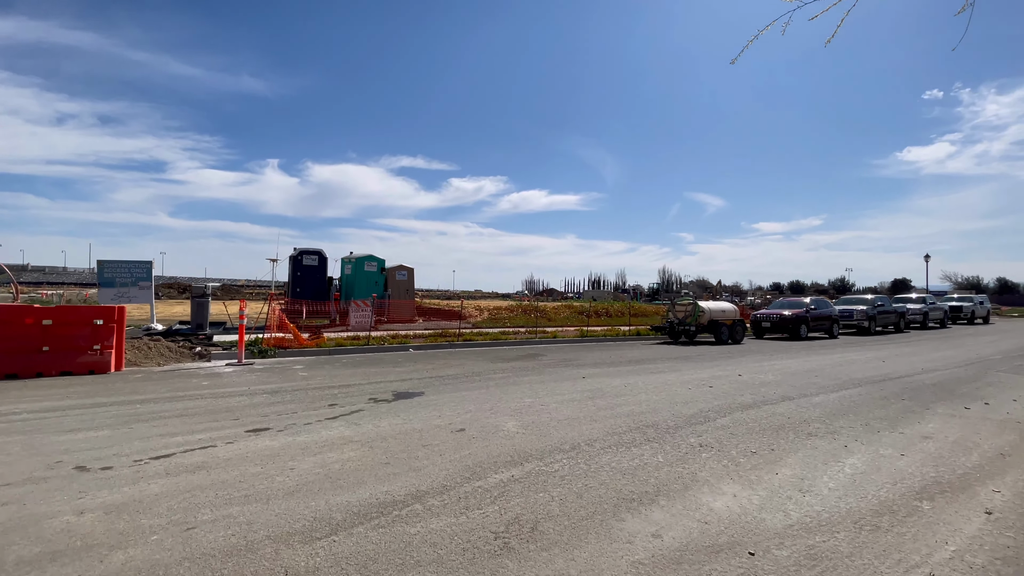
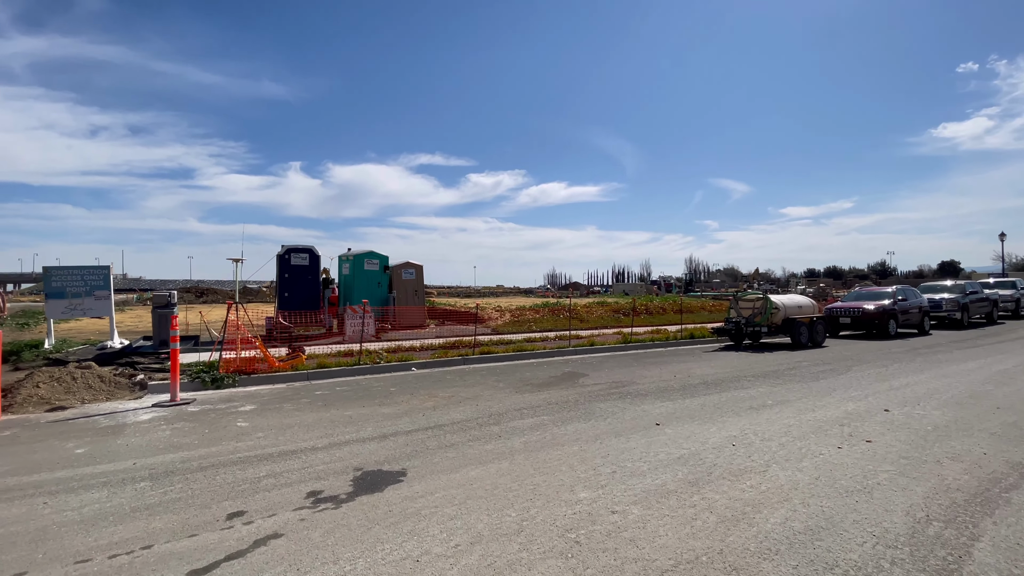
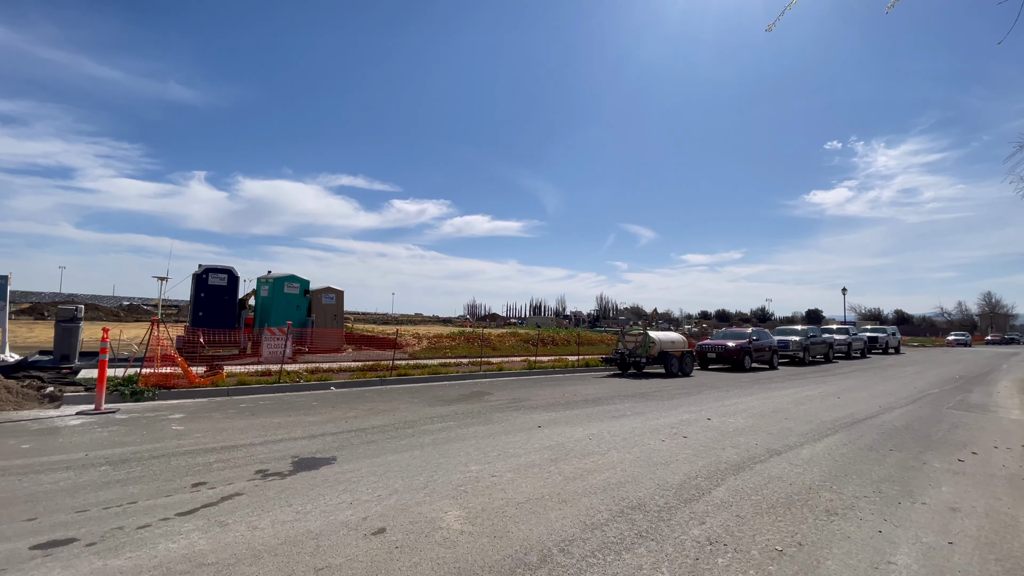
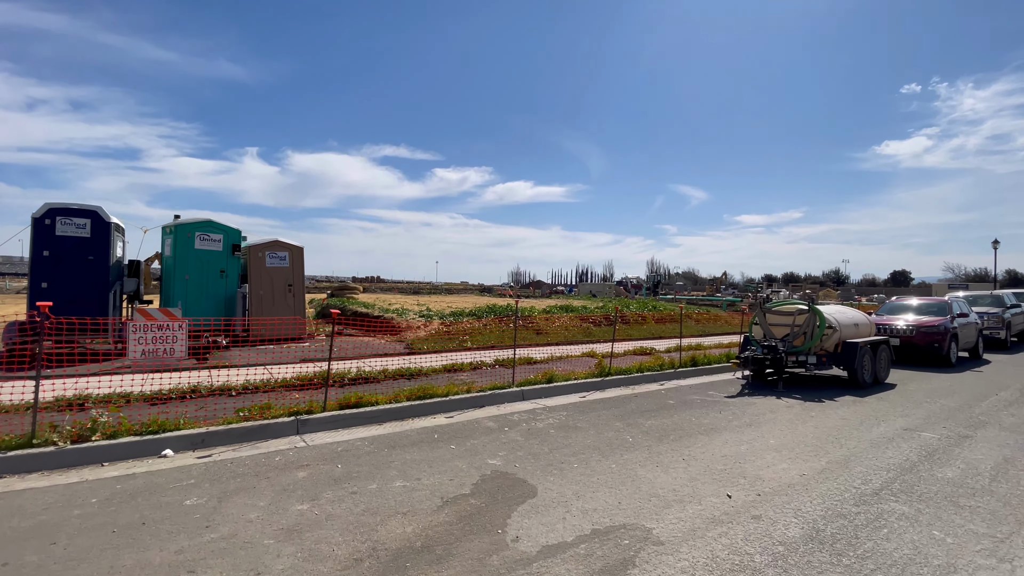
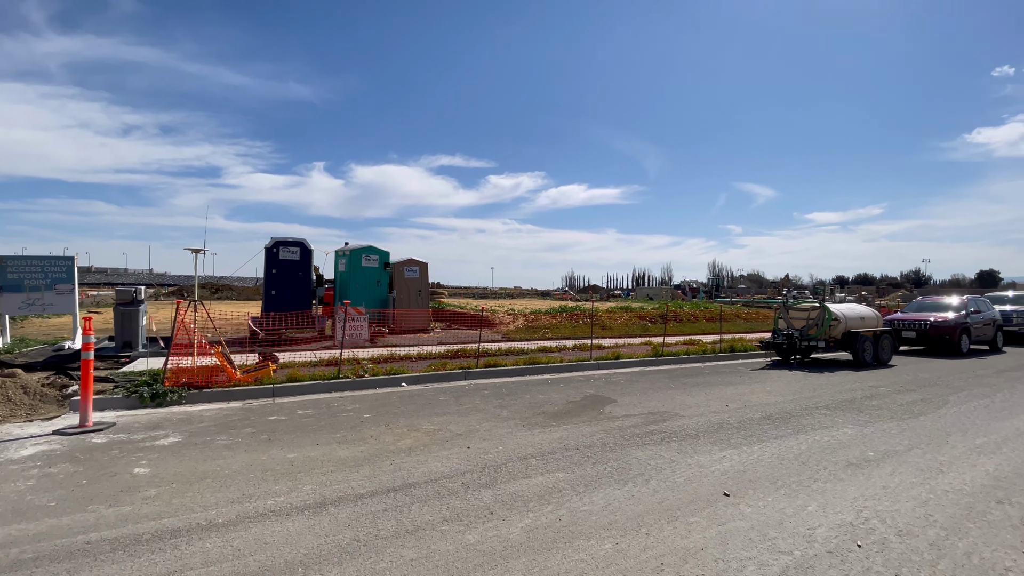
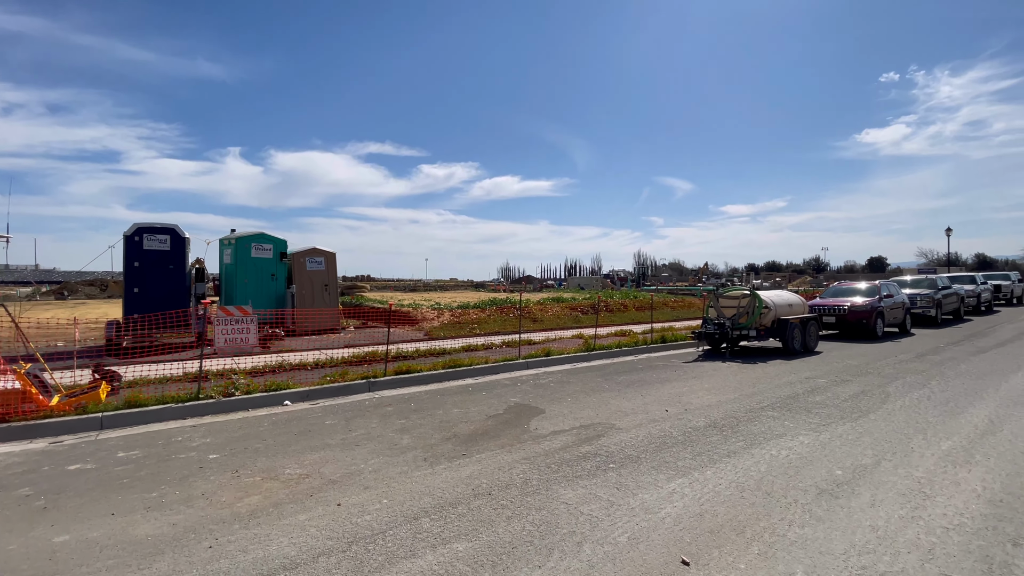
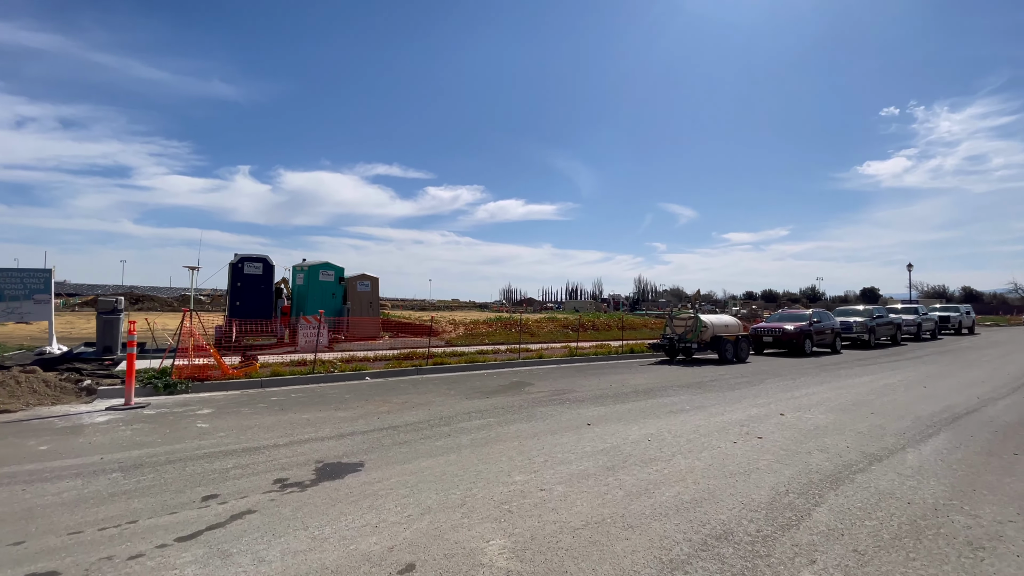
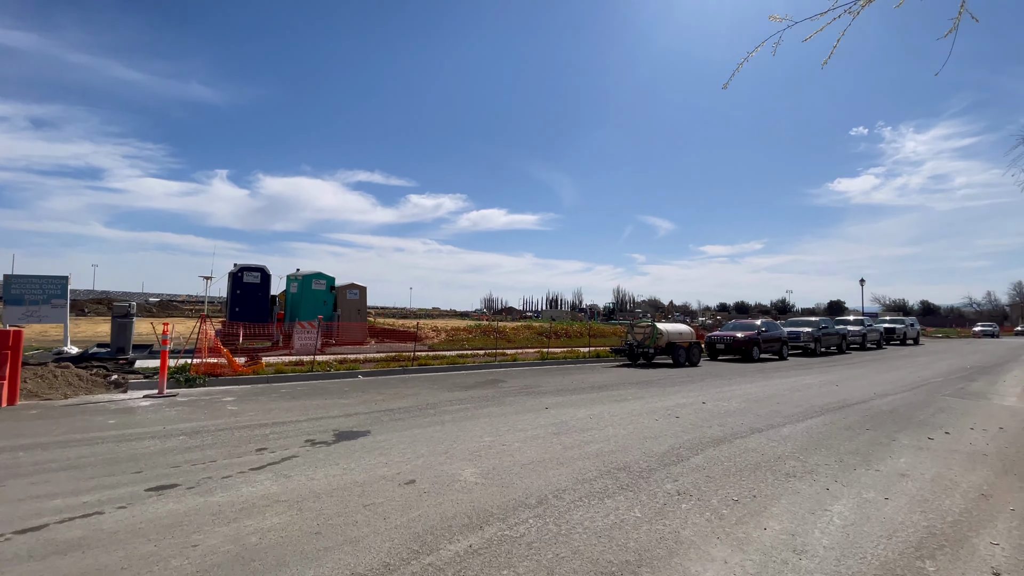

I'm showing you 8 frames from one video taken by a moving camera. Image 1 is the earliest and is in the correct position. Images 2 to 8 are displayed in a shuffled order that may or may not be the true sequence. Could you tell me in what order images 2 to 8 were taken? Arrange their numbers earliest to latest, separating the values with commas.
8, 3, 7, 2, 5, 6, 4
